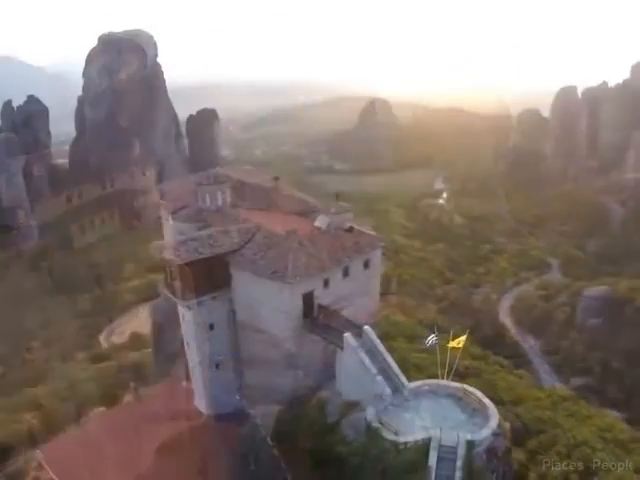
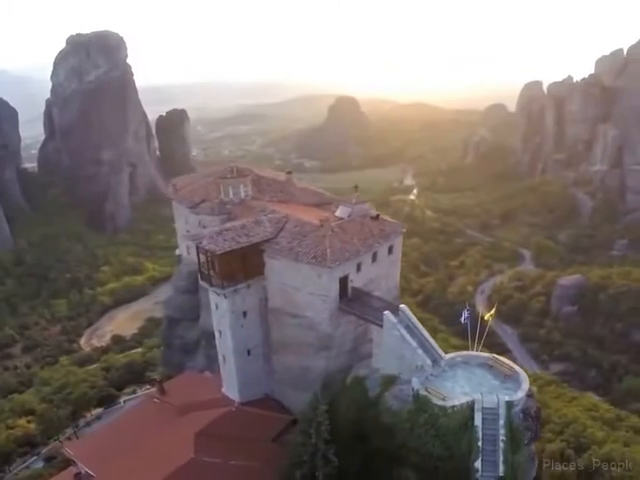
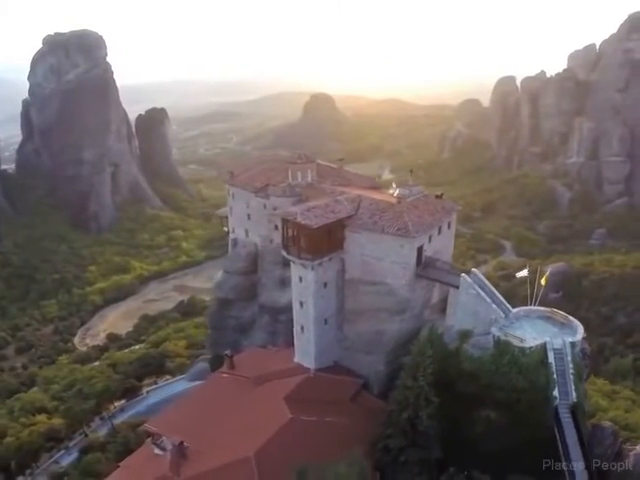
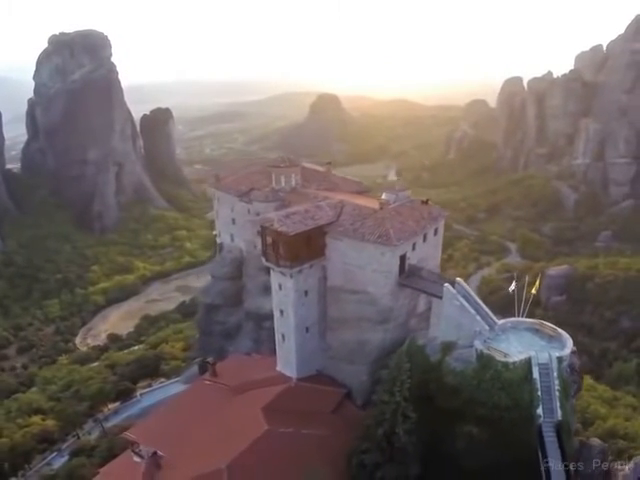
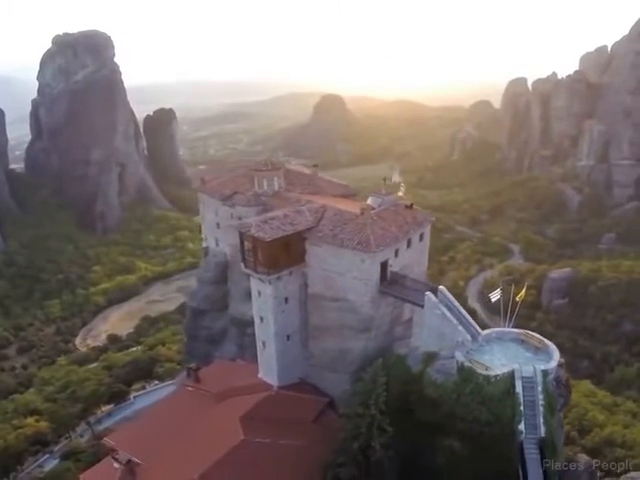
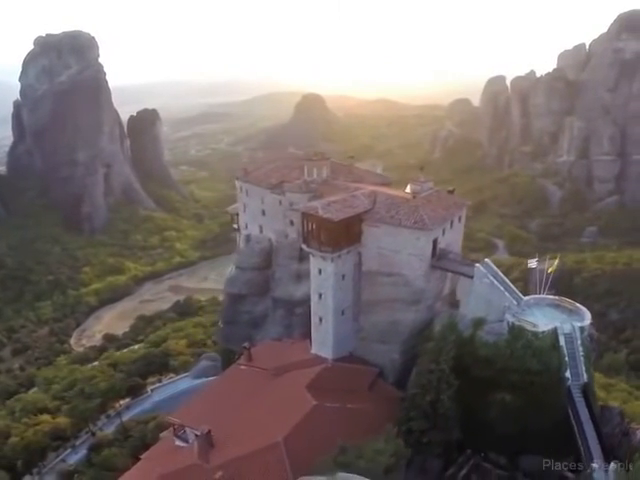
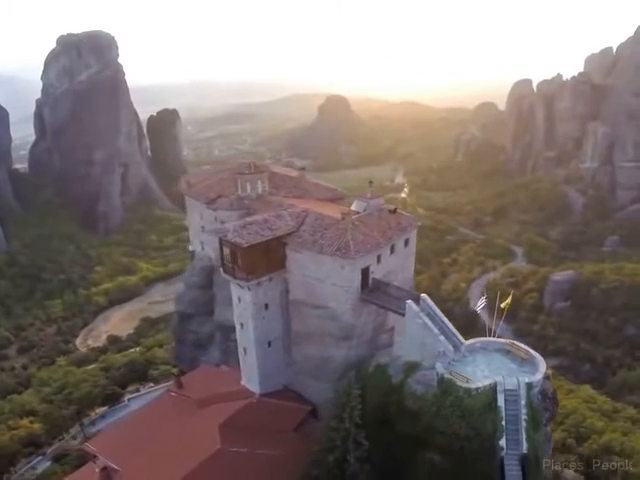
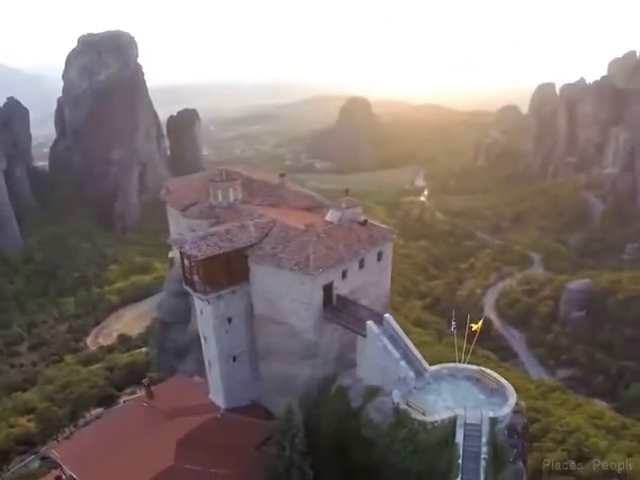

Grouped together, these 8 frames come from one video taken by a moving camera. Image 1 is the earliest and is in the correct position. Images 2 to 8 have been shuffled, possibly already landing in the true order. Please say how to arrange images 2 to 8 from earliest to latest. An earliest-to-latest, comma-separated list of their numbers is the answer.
8, 2, 7, 5, 4, 3, 6
